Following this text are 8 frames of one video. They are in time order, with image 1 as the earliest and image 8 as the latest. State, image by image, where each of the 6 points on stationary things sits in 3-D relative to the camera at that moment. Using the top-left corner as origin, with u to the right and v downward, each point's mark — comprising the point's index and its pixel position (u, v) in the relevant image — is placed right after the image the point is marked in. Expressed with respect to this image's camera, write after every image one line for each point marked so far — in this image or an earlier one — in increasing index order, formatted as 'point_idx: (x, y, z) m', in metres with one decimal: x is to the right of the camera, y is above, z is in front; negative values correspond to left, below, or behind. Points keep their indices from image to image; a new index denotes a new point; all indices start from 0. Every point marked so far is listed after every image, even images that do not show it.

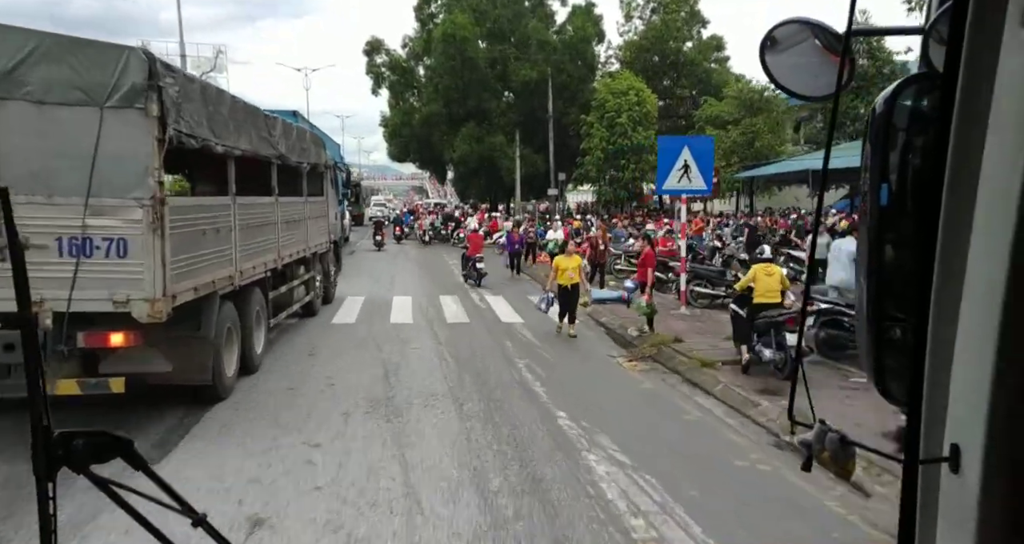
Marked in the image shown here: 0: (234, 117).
0: (-3.0, +1.7, +9.1) m
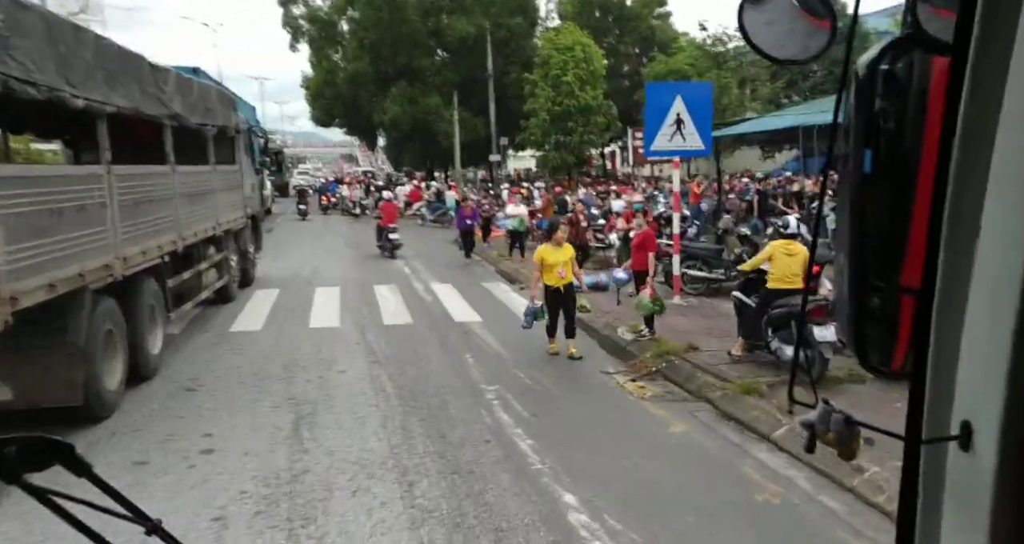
0: (-3.5, +1.8, +7.1) m
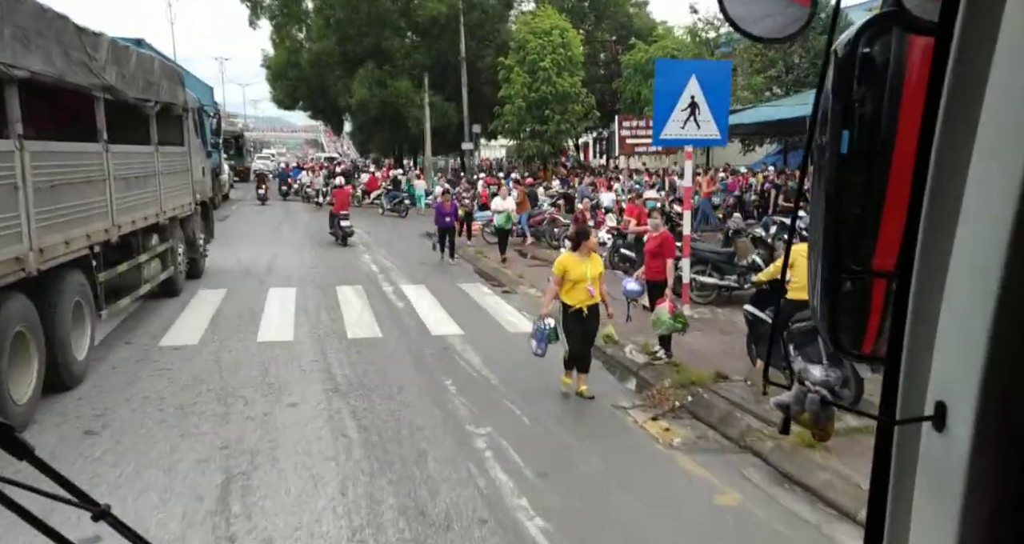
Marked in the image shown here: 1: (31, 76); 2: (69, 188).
0: (-3.6, +1.8, +6.1) m
1: (-3.6, +1.5, +6.4) m
2: (-3.7, +0.7, +7.1) m
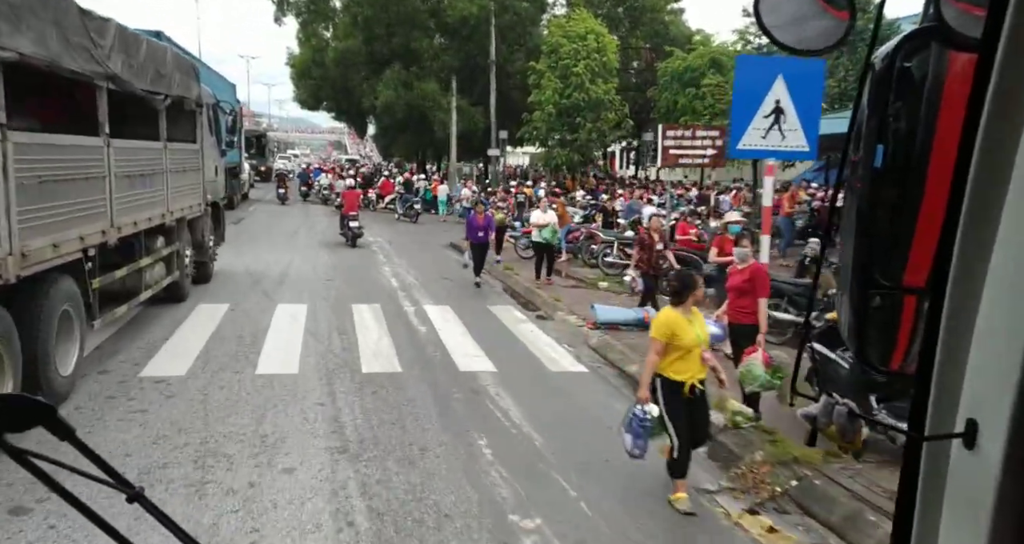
0: (-3.2, +1.8, +5.4) m
1: (-3.3, +1.4, +5.7) m
2: (-3.4, +0.7, +6.4) m
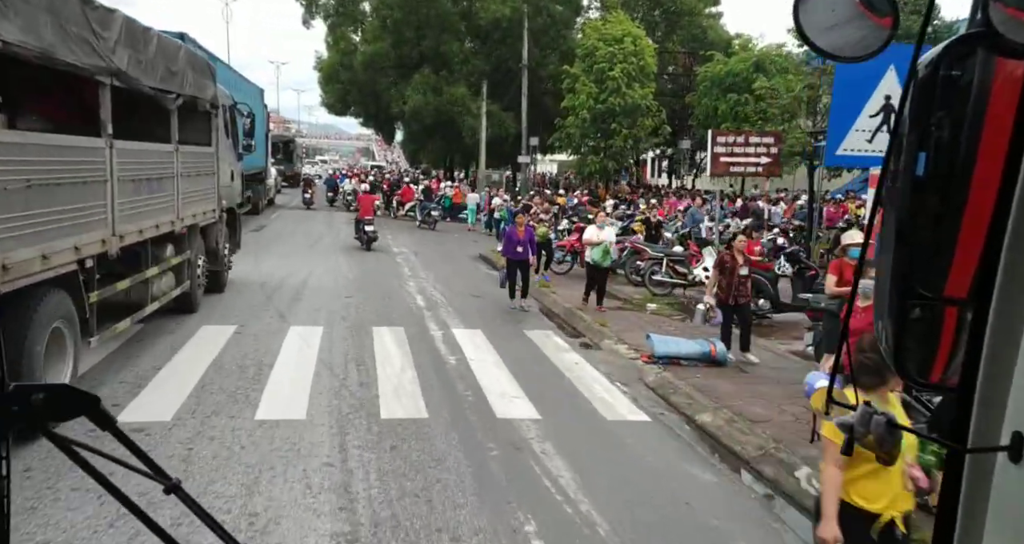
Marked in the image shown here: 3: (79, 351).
0: (-3.0, +1.7, +4.8) m
1: (-3.0, +1.3, +5.1) m
2: (-3.1, +0.6, +5.8) m
3: (-3.3, -0.6, +6.4) m
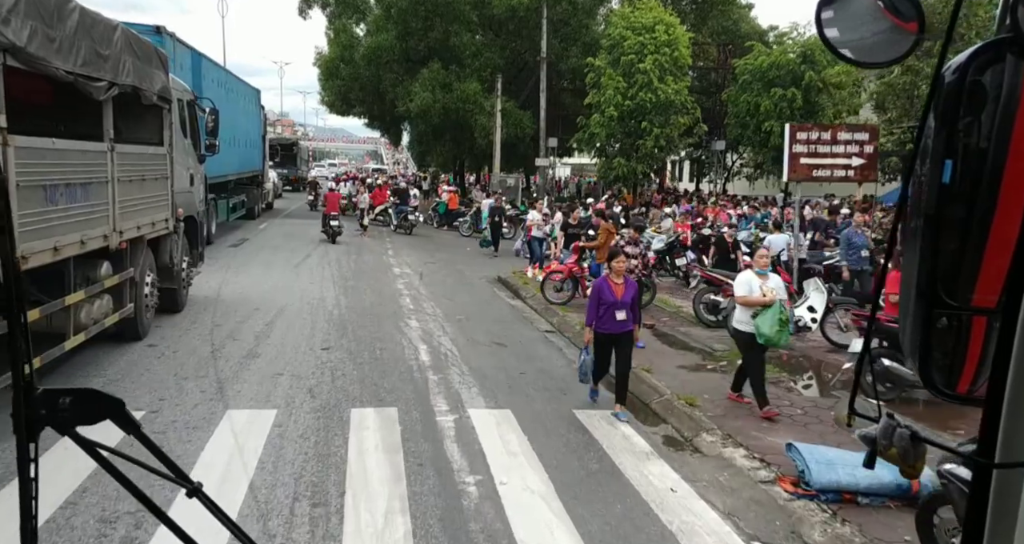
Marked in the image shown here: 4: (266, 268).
0: (-2.8, +1.4, +3.0) m
1: (-2.8, +1.1, +3.2) m
2: (-2.9, +0.3, +4.0) m
3: (-3.0, -0.8, +4.6) m
4: (-4.1, +0.2, +14.3) m
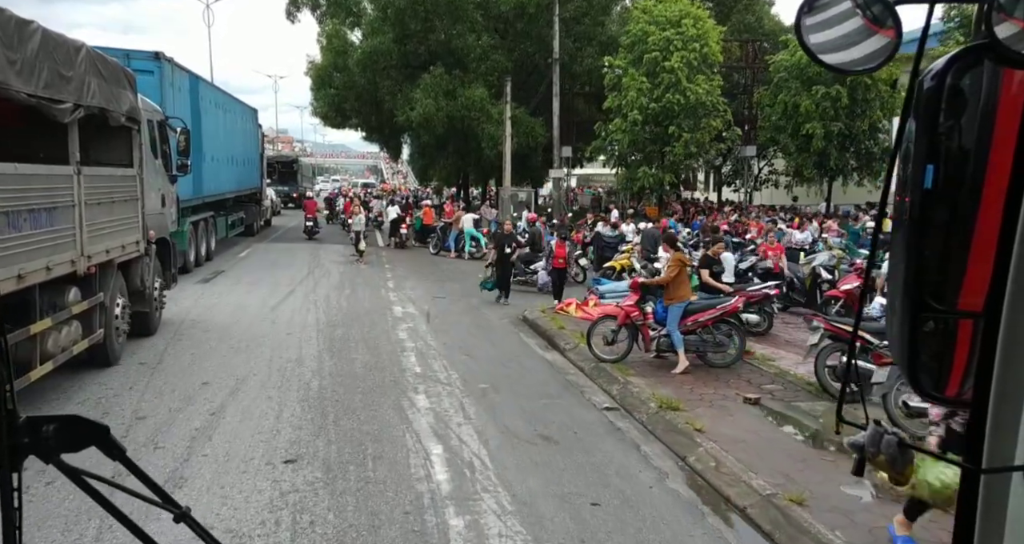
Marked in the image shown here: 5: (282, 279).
0: (-2.6, +1.1, +1.3) m
1: (-2.6, +0.8, +1.5) m
2: (-2.7, 0.0, +2.3) m
3: (-2.8, -1.2, +2.9) m
4: (-3.8, -0.3, +12.6) m
5: (-4.1, 0.0, +14.7) m
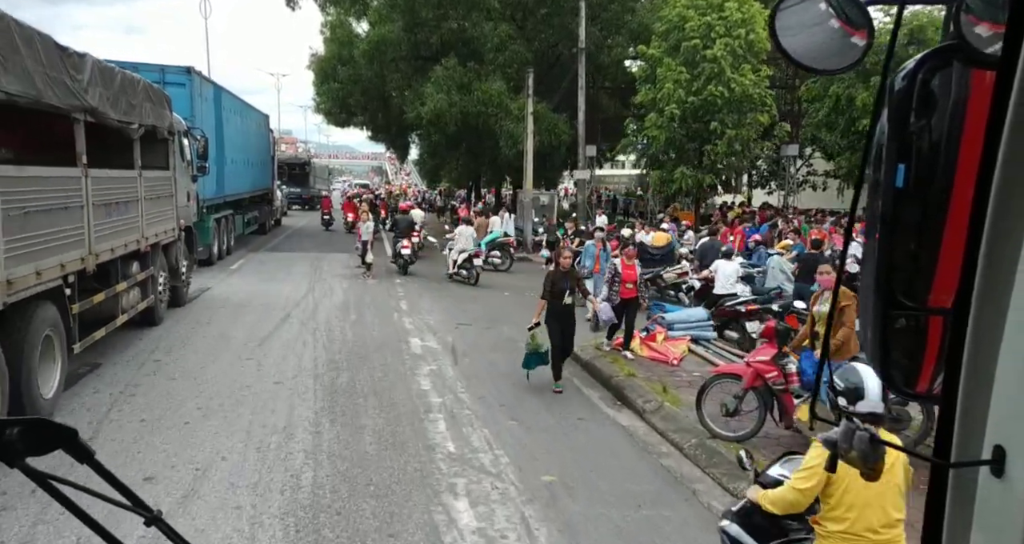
0: (-2.3, +0.9, -0.2) m
1: (-2.3, +0.6, +0.1) m
2: (-2.4, -0.2, +0.8) m
3: (-2.5, -1.4, +1.4) m
4: (-3.5, -0.5, +11.1) m
5: (-3.8, -0.2, +13.2) m
